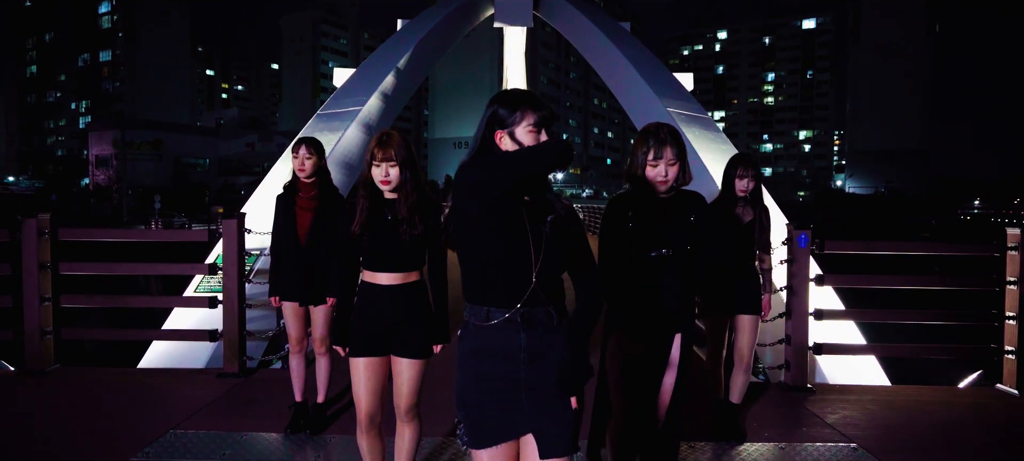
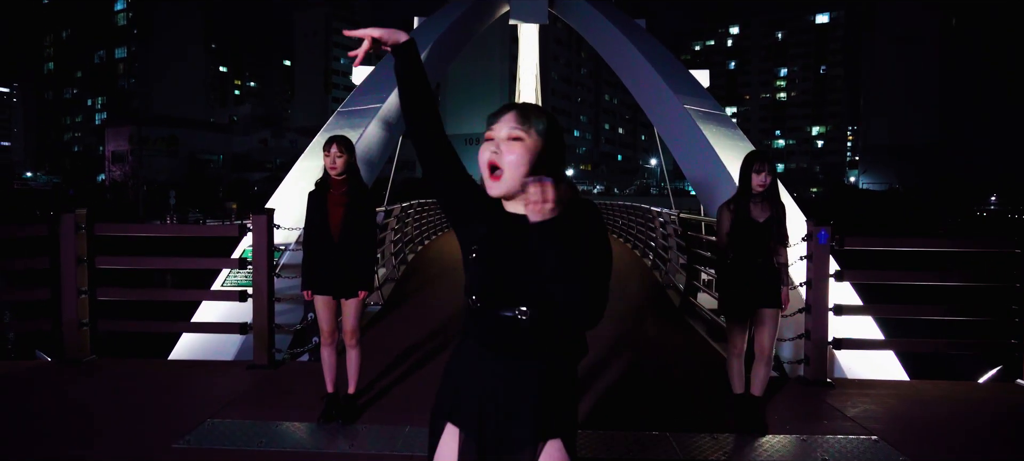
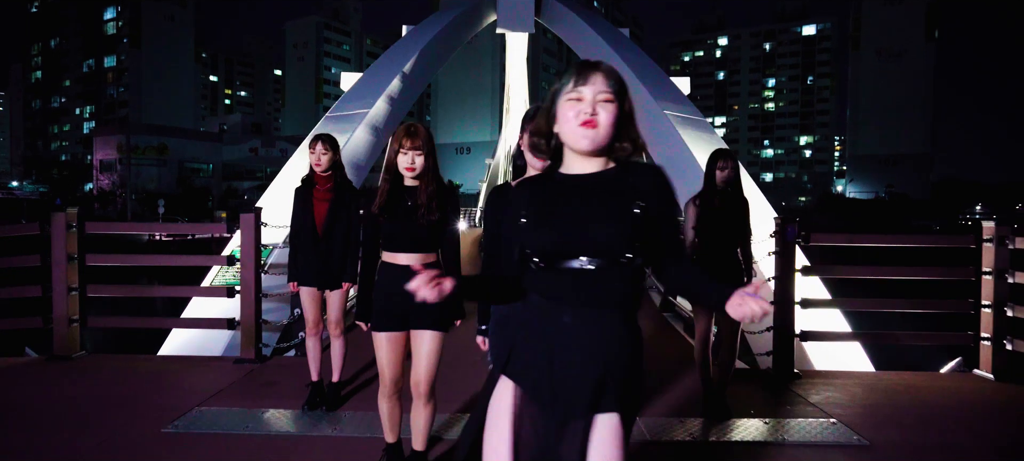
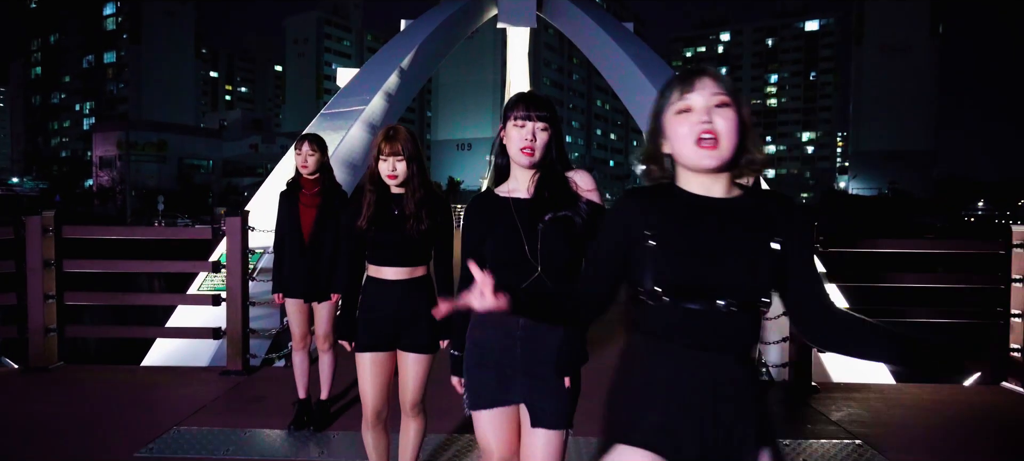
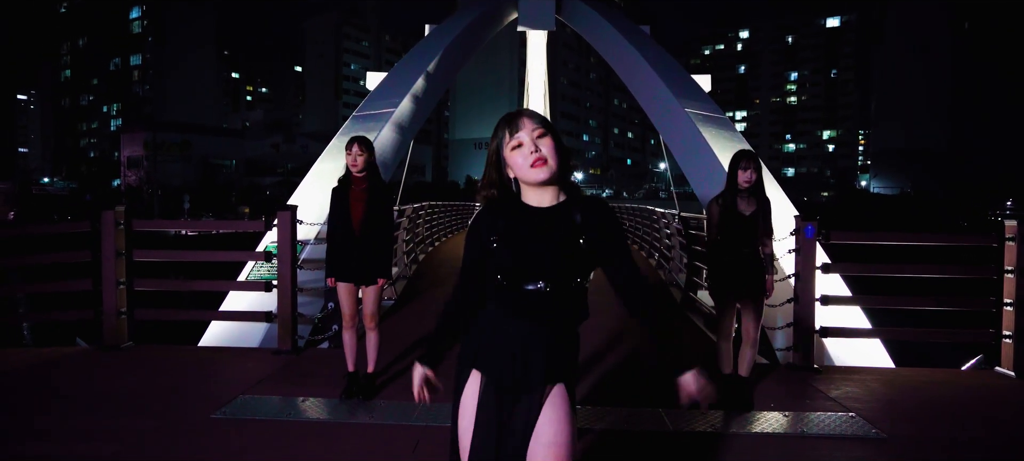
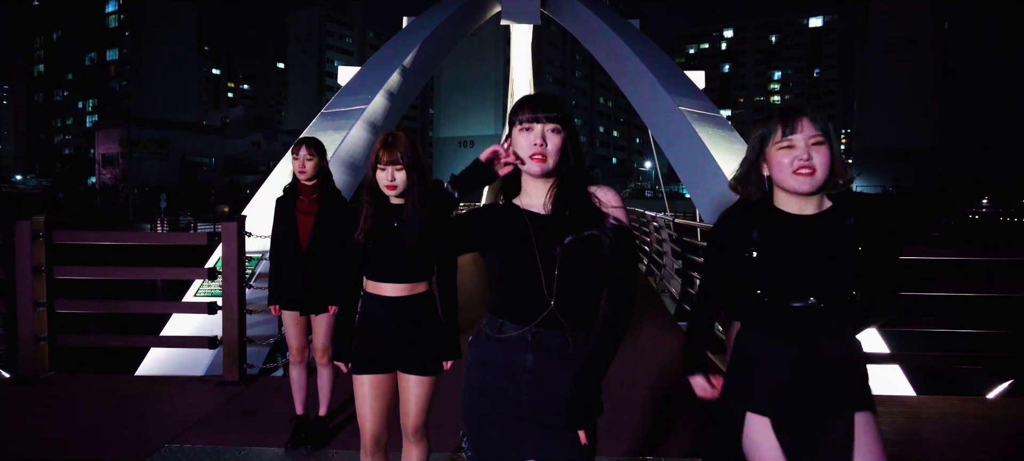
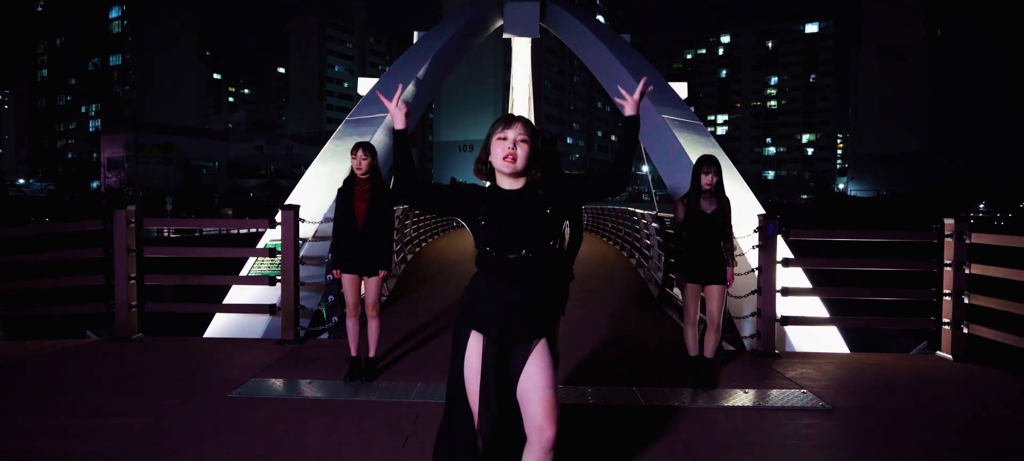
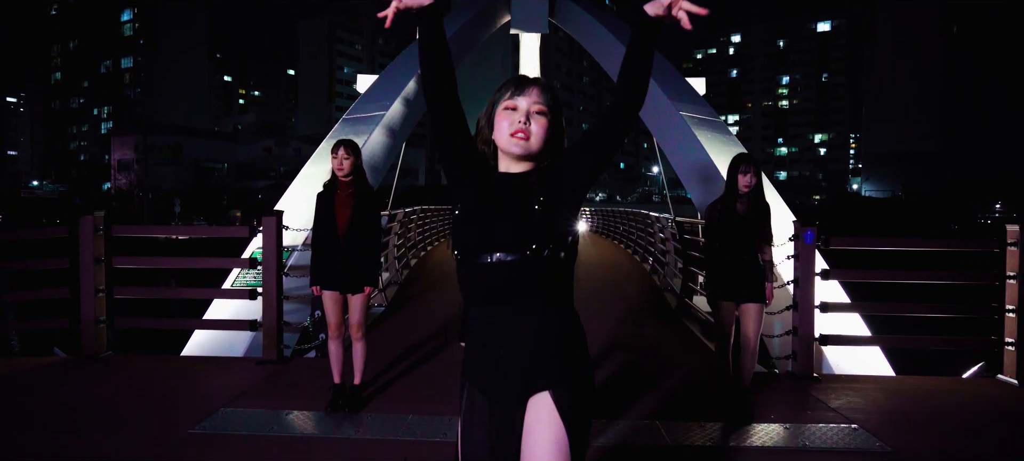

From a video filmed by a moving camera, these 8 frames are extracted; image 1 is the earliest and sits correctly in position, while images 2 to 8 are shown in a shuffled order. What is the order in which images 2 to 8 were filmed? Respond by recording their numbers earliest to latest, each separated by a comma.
6, 4, 3, 7, 2, 8, 5
